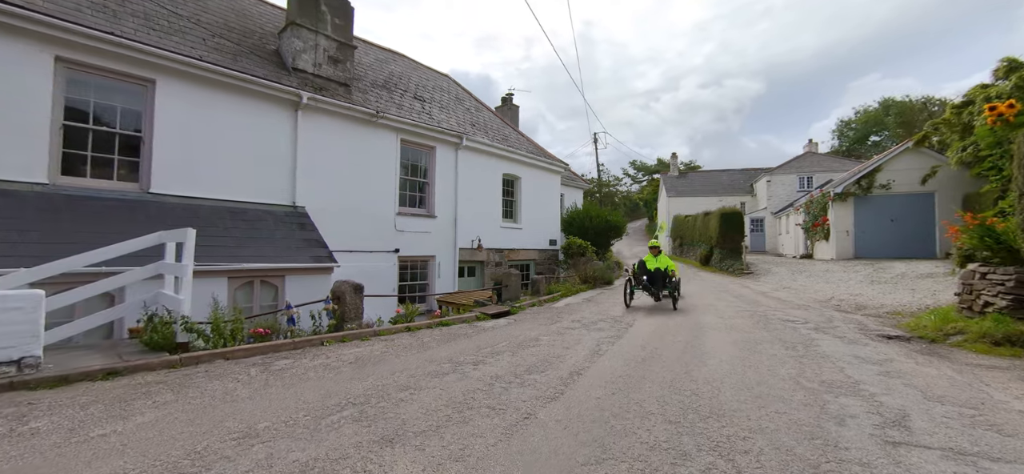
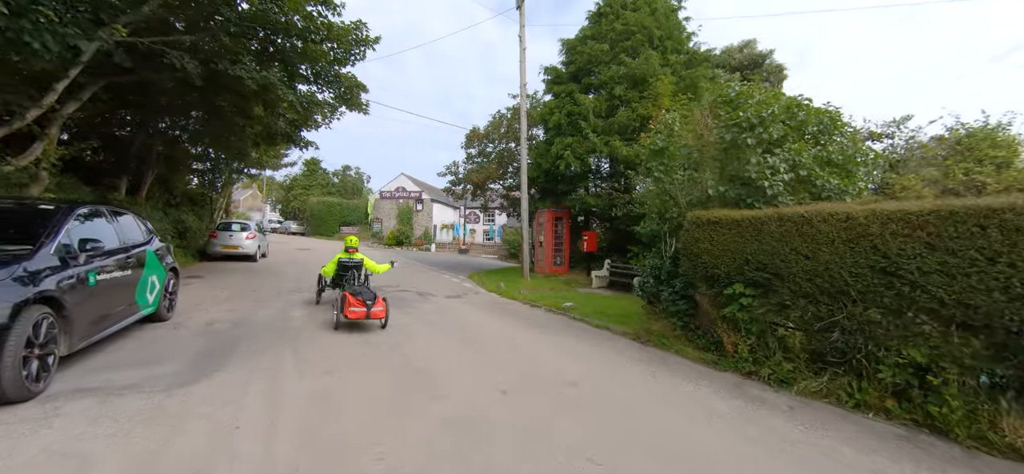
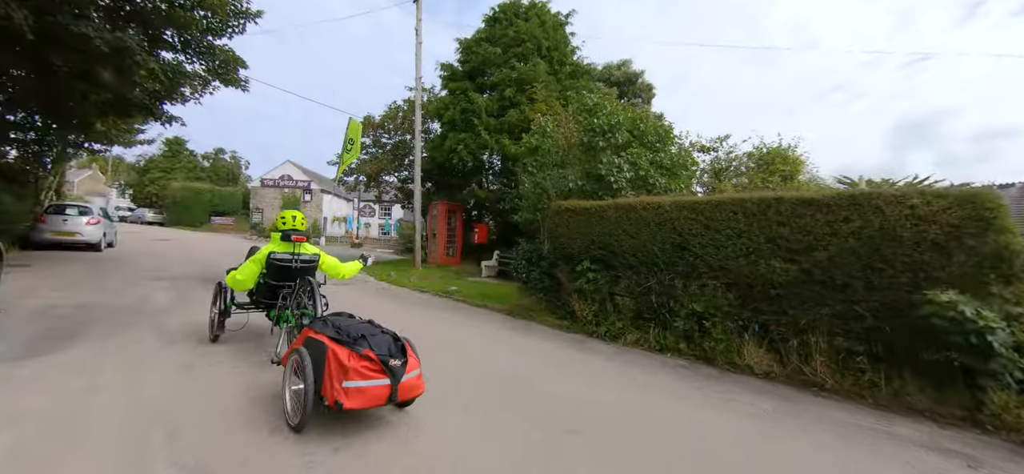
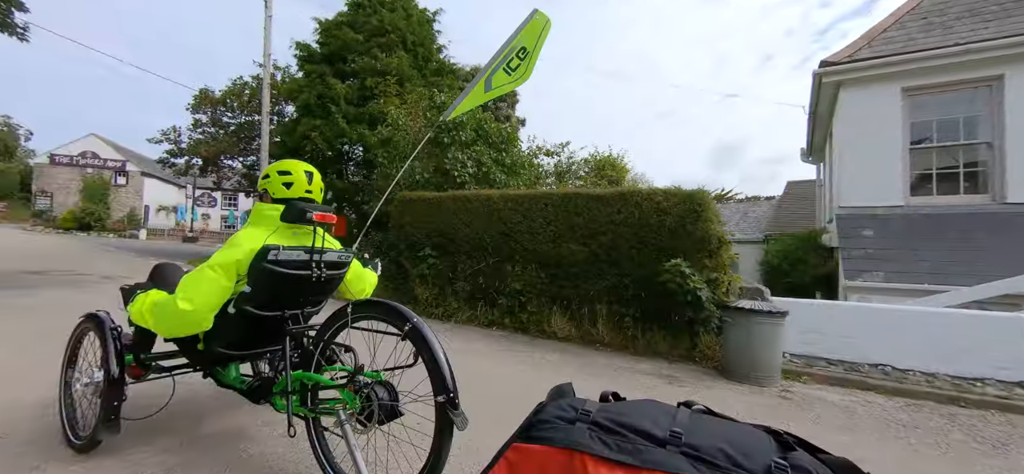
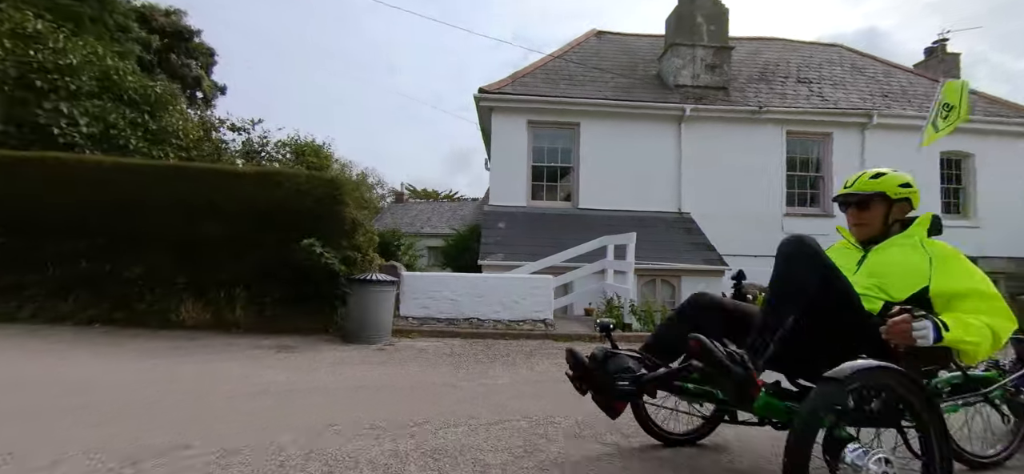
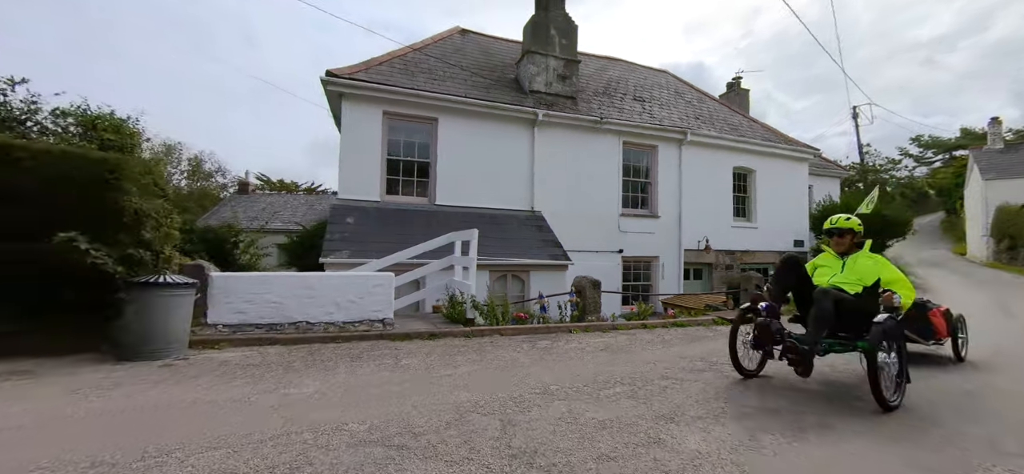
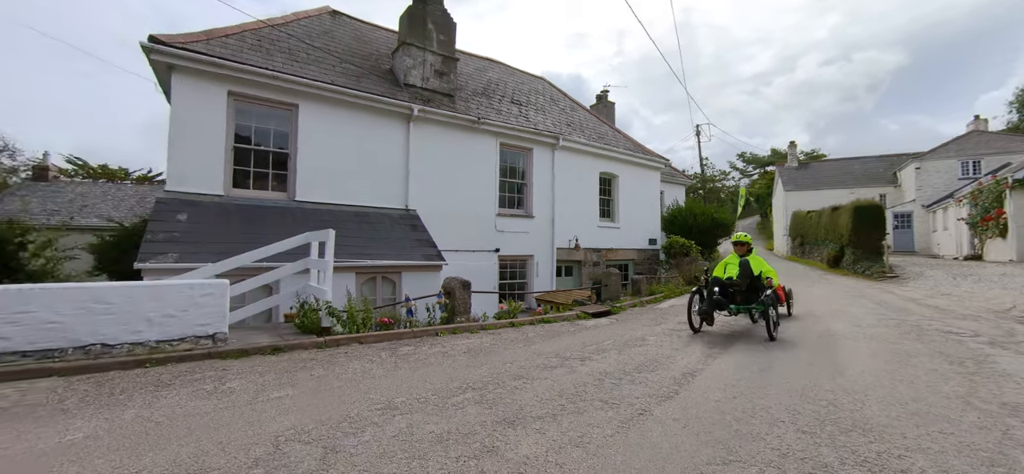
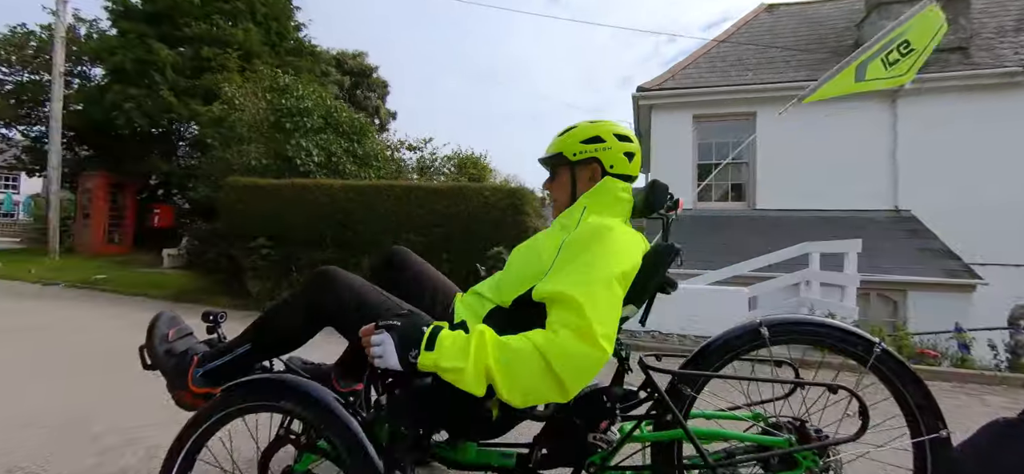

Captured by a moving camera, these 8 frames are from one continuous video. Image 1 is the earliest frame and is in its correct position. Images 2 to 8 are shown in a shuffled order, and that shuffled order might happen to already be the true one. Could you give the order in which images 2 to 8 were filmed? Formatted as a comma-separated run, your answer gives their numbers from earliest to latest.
7, 6, 5, 8, 4, 3, 2
